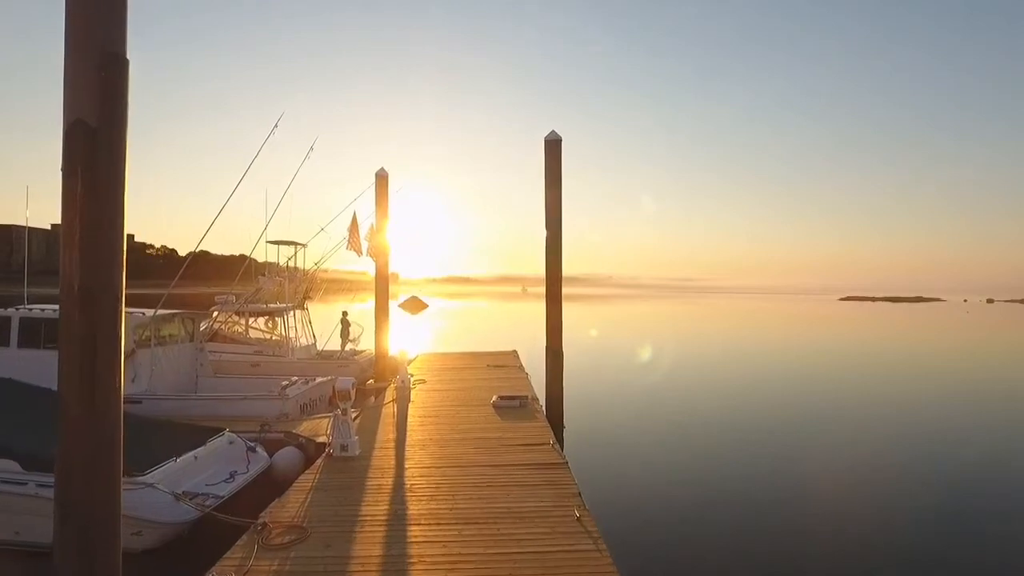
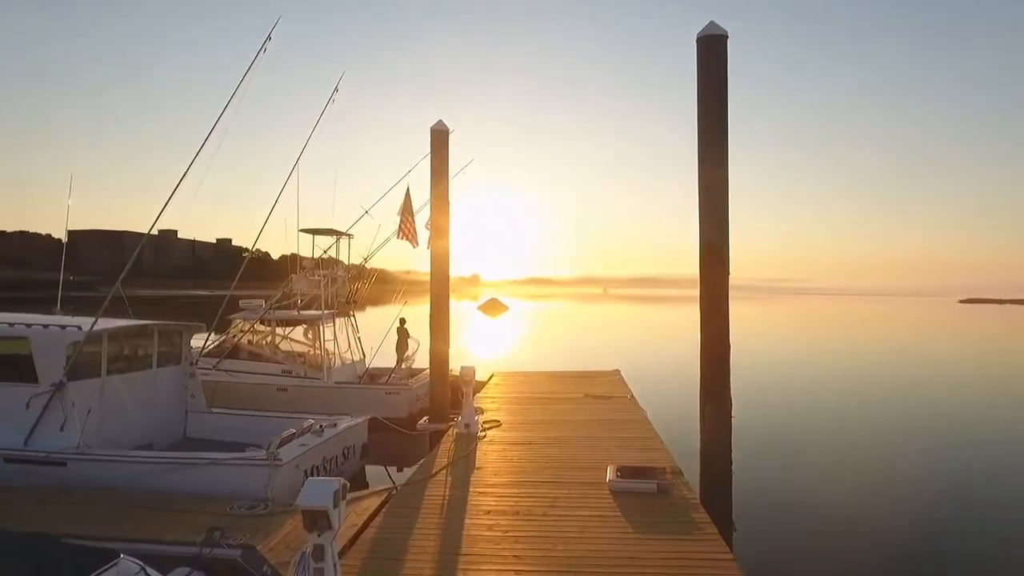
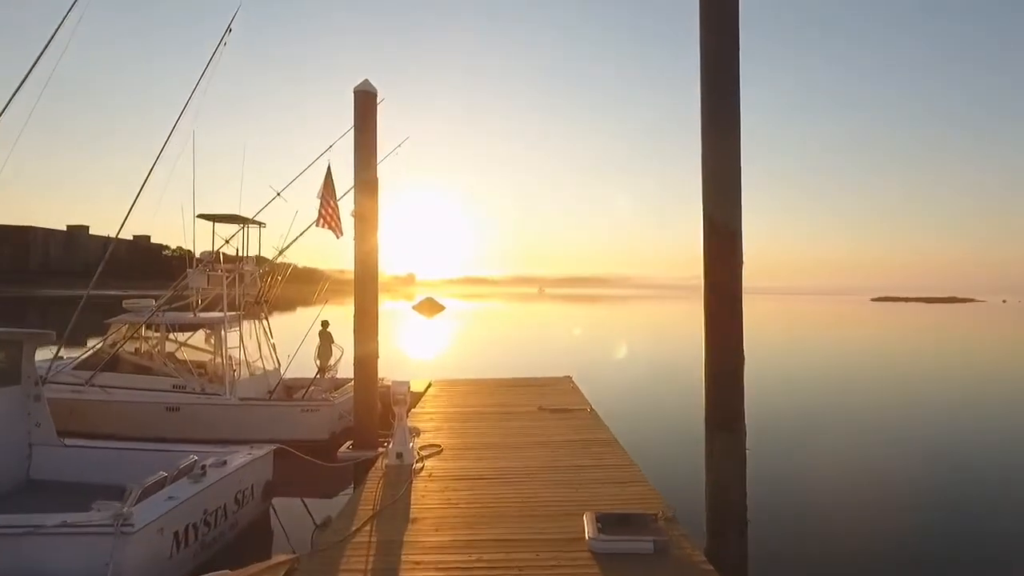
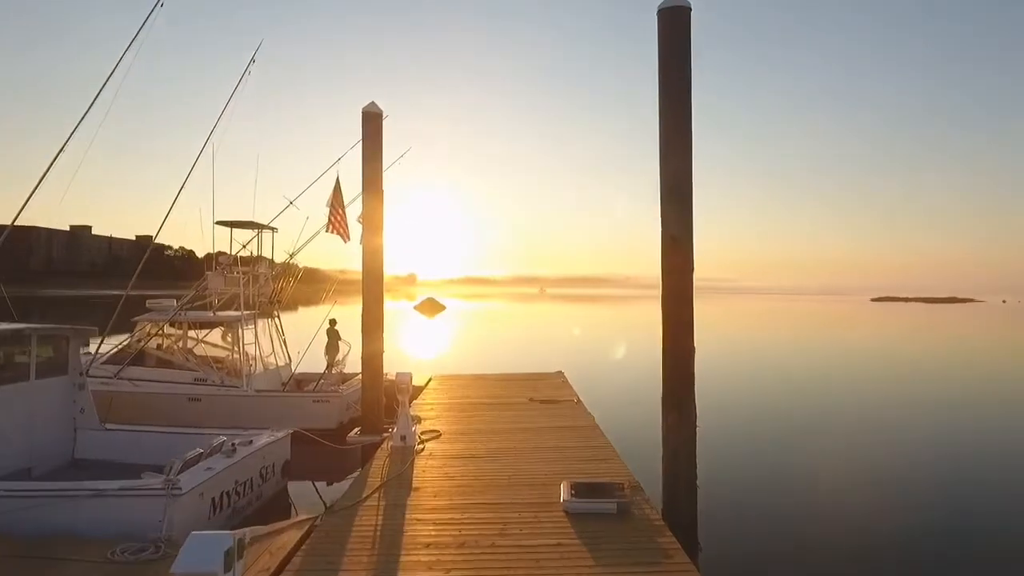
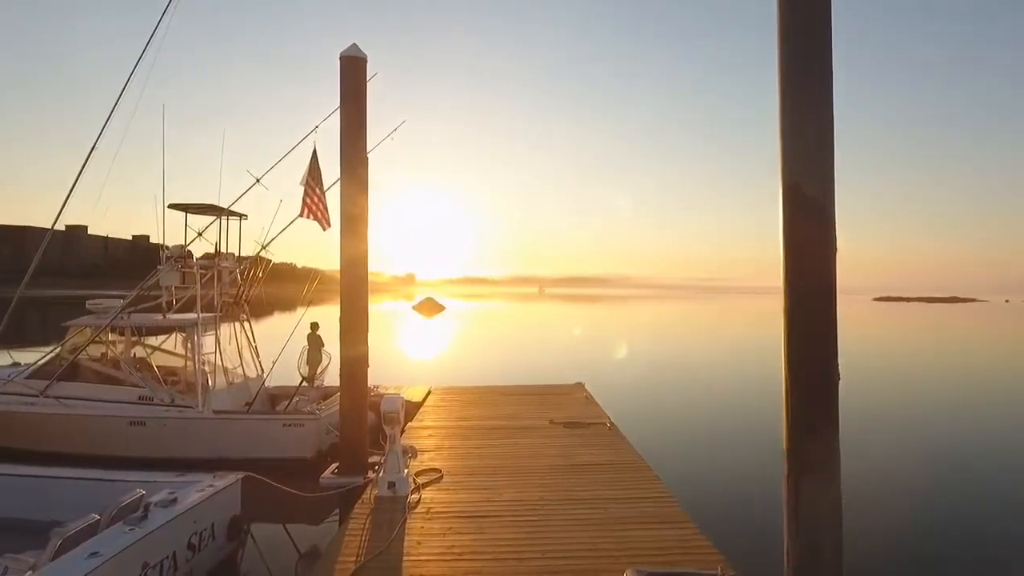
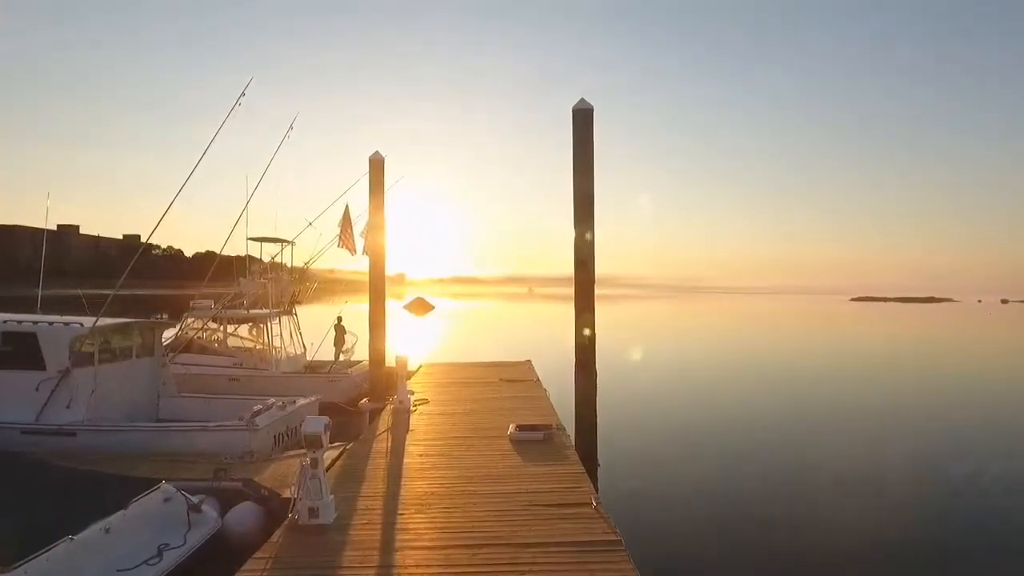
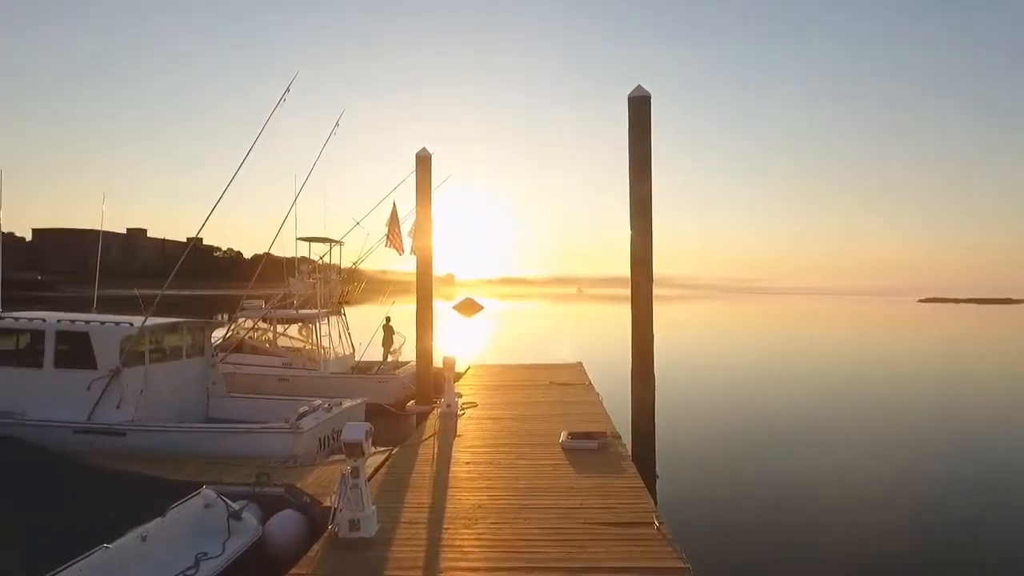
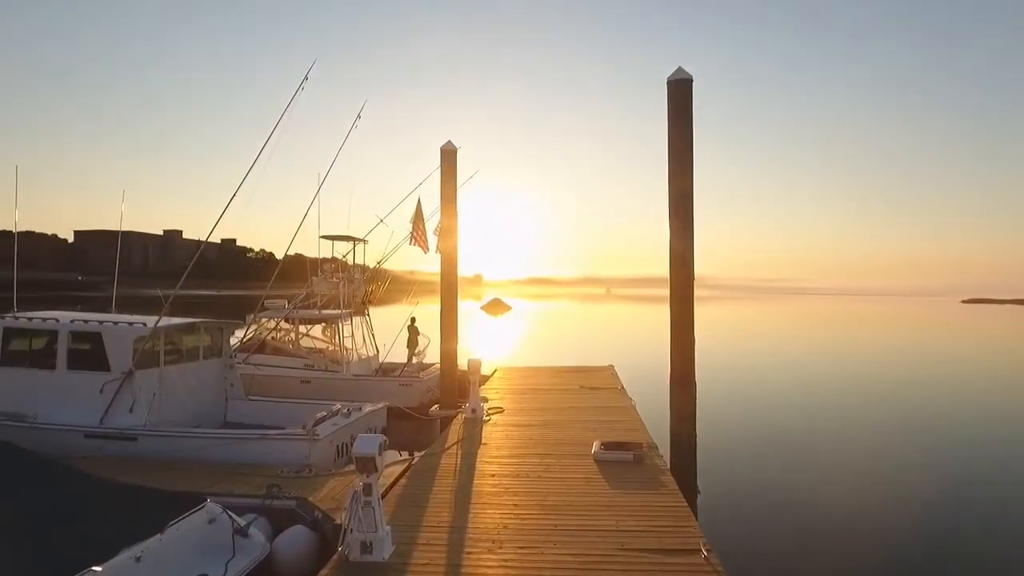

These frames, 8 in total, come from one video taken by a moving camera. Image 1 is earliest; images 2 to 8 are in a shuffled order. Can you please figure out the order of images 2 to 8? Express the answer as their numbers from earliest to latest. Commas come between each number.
6, 7, 8, 2, 4, 3, 5
